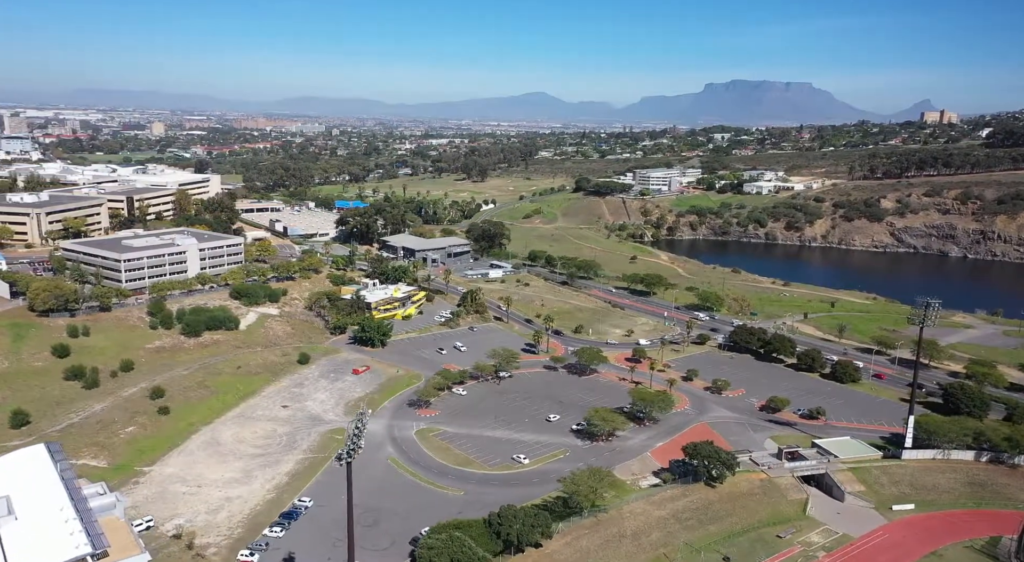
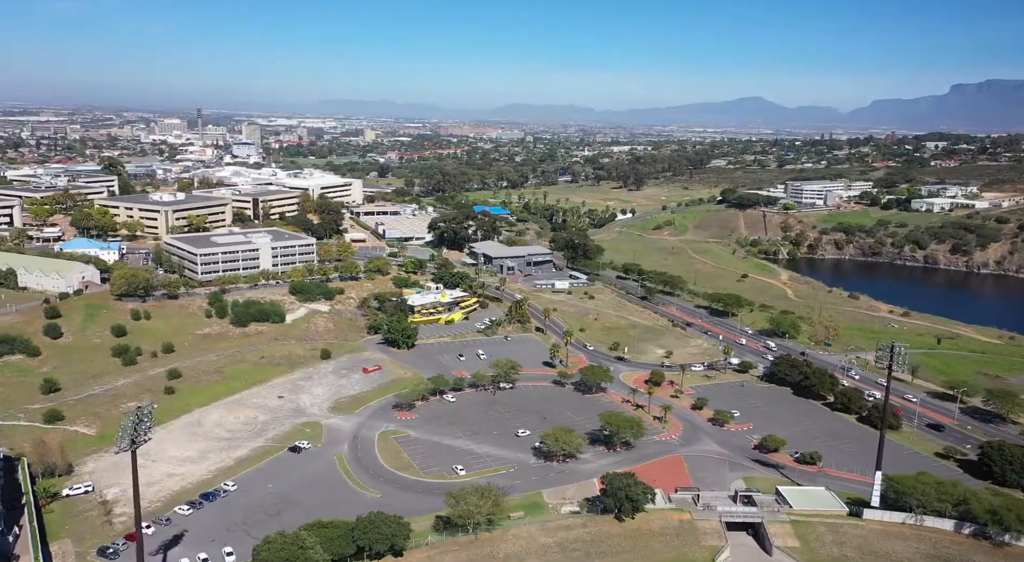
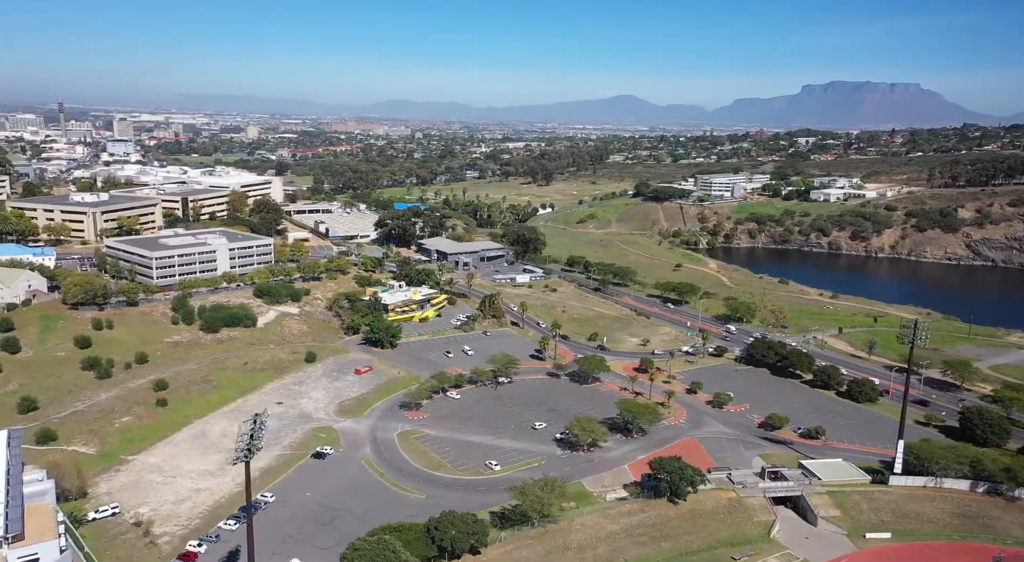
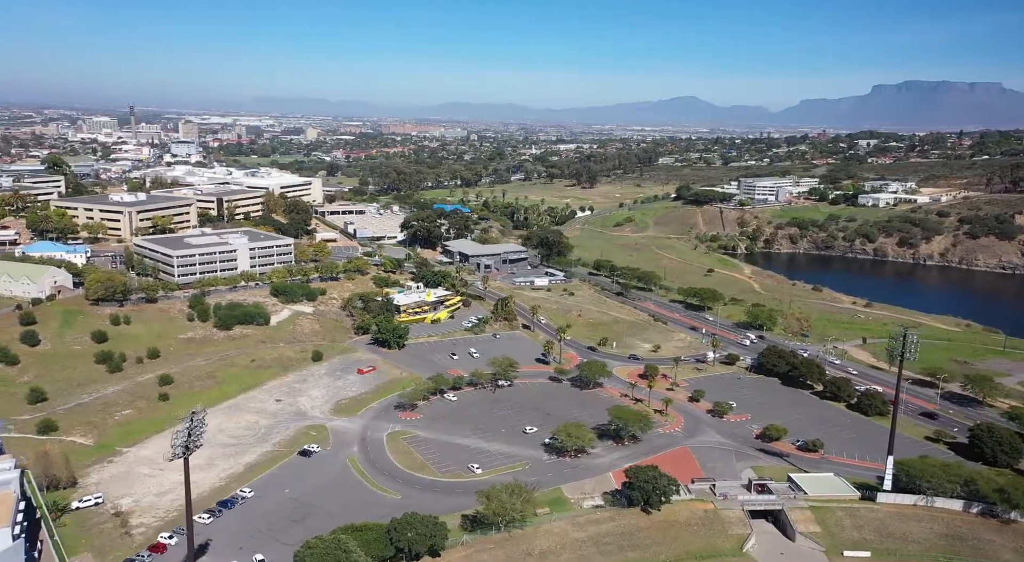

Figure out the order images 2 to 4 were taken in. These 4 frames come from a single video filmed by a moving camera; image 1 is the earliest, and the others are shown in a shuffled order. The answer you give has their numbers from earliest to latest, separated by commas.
3, 4, 2
